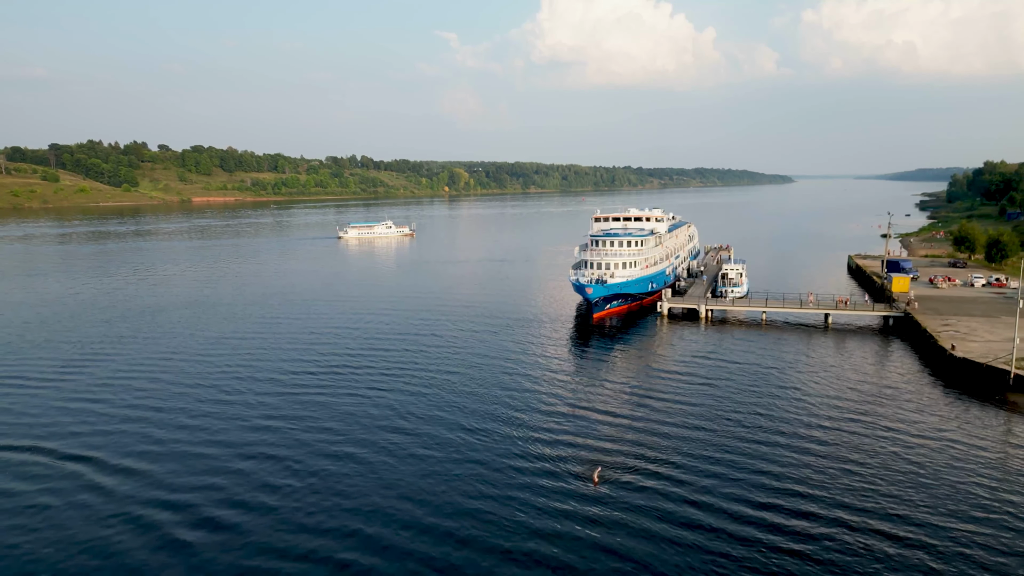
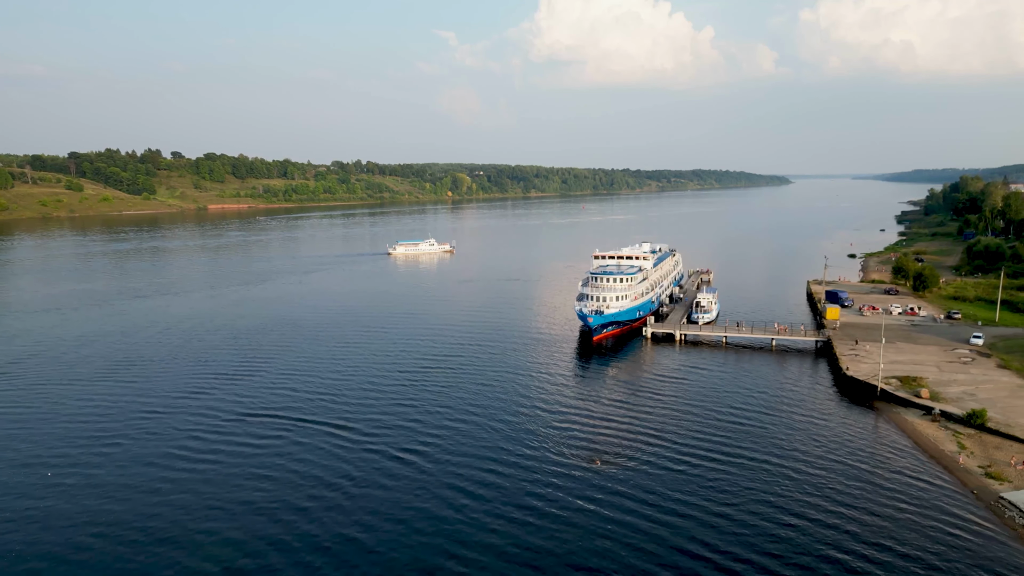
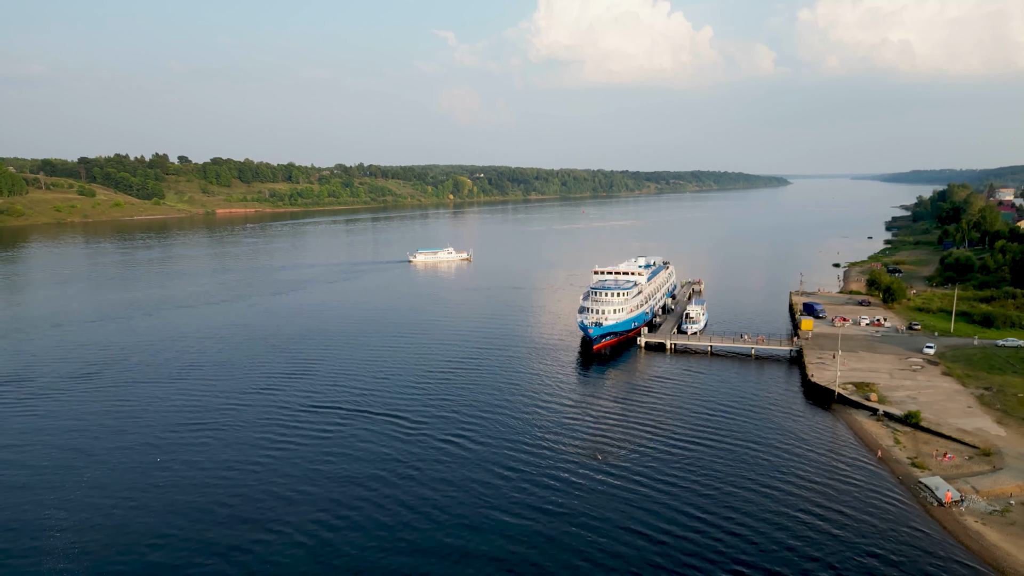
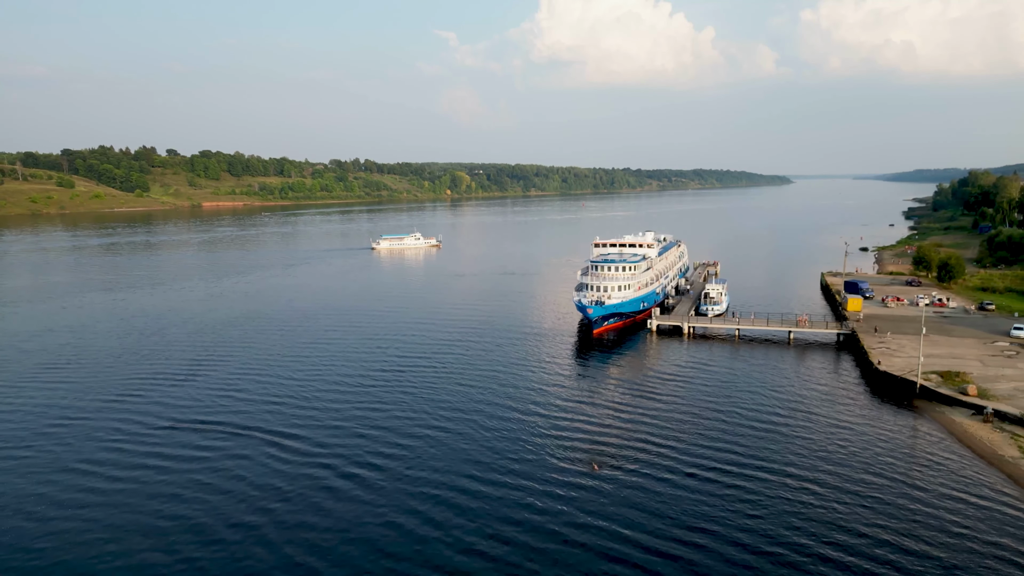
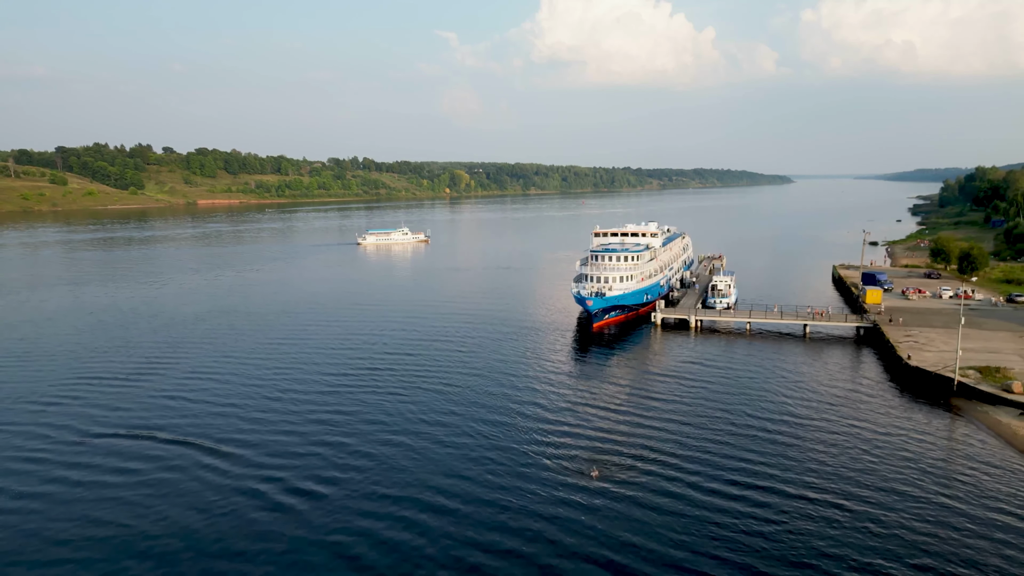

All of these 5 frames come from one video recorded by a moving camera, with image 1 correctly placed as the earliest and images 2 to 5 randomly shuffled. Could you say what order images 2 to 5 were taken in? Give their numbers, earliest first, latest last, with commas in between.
5, 4, 2, 3
